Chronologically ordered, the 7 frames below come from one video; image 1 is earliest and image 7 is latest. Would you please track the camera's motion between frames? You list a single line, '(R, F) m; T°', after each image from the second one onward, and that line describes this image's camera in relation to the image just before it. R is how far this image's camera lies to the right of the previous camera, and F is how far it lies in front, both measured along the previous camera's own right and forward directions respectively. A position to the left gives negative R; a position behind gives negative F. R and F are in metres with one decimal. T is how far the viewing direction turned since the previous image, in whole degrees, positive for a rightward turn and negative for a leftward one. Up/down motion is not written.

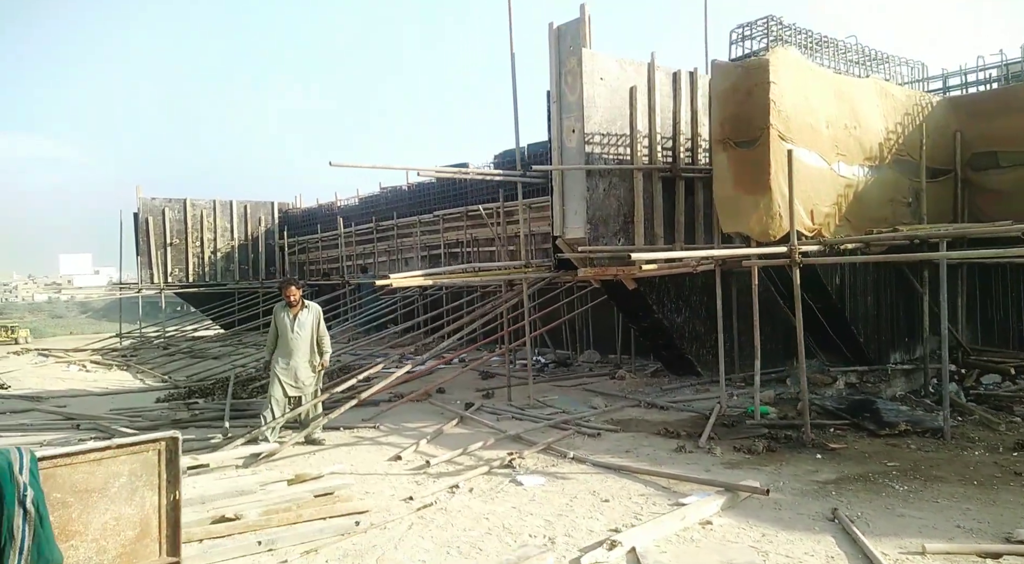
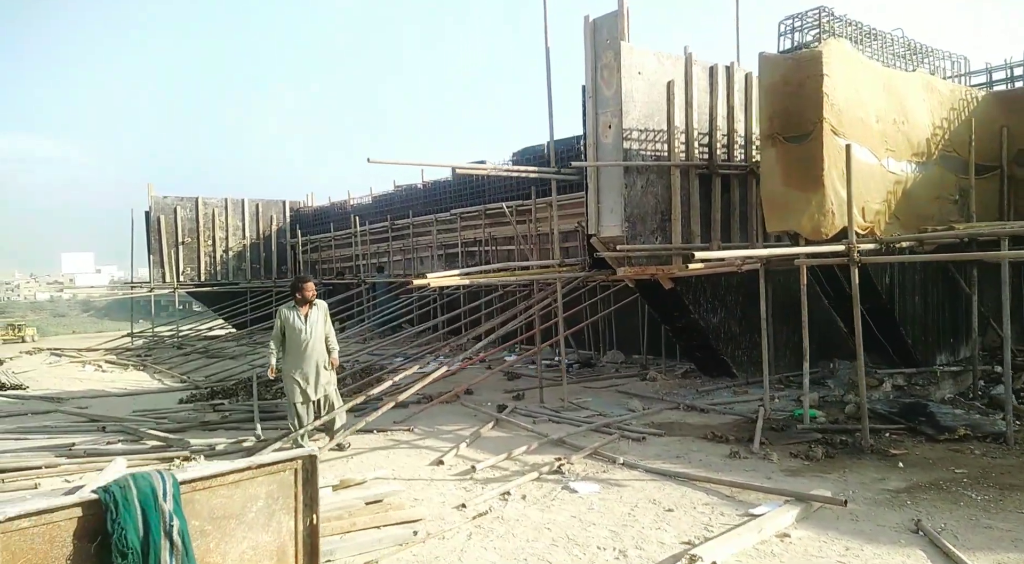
(-0.4, +0.2) m; 0°
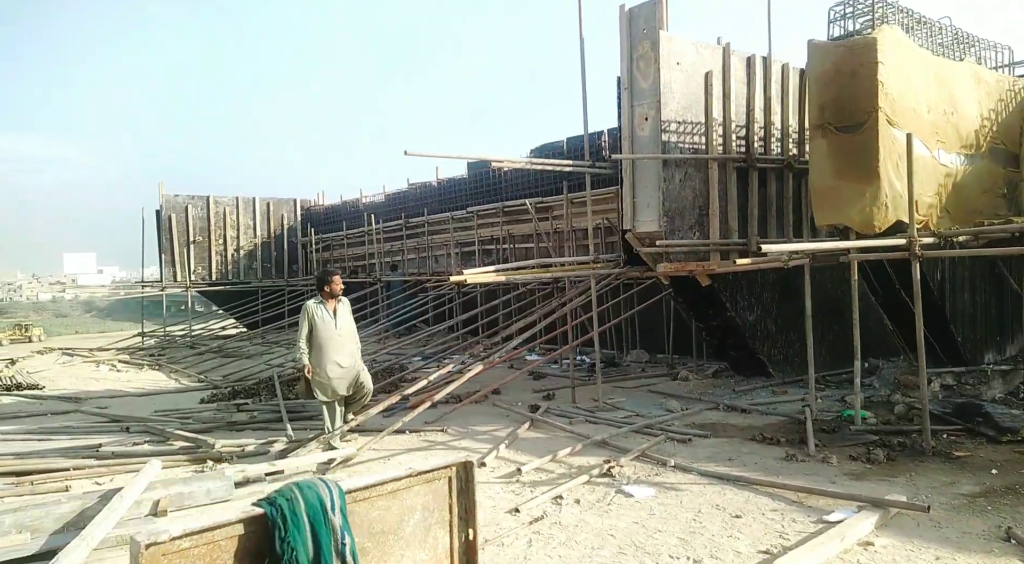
(-0.4, +0.2) m; 0°
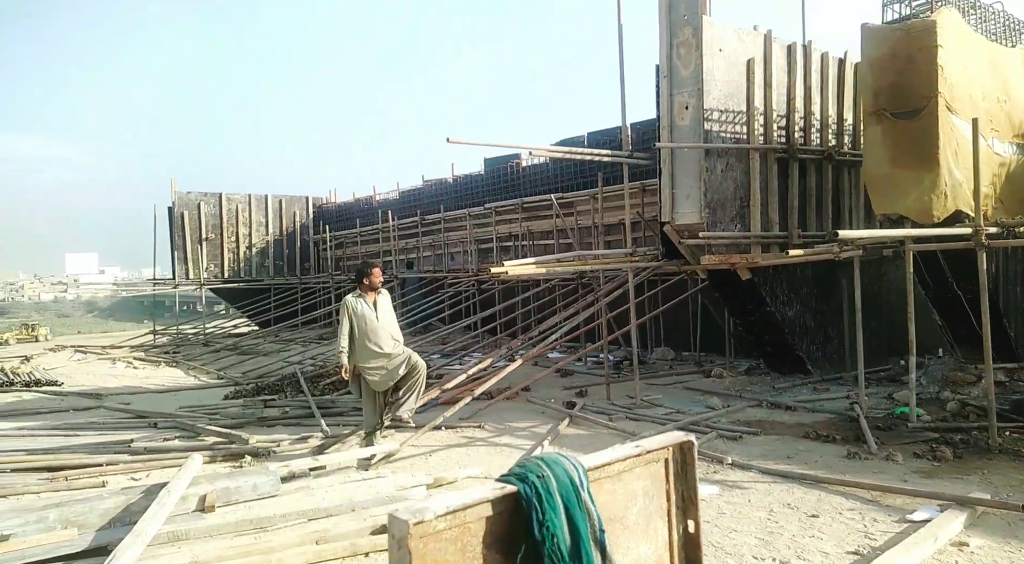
(-0.4, +0.2) m; 0°
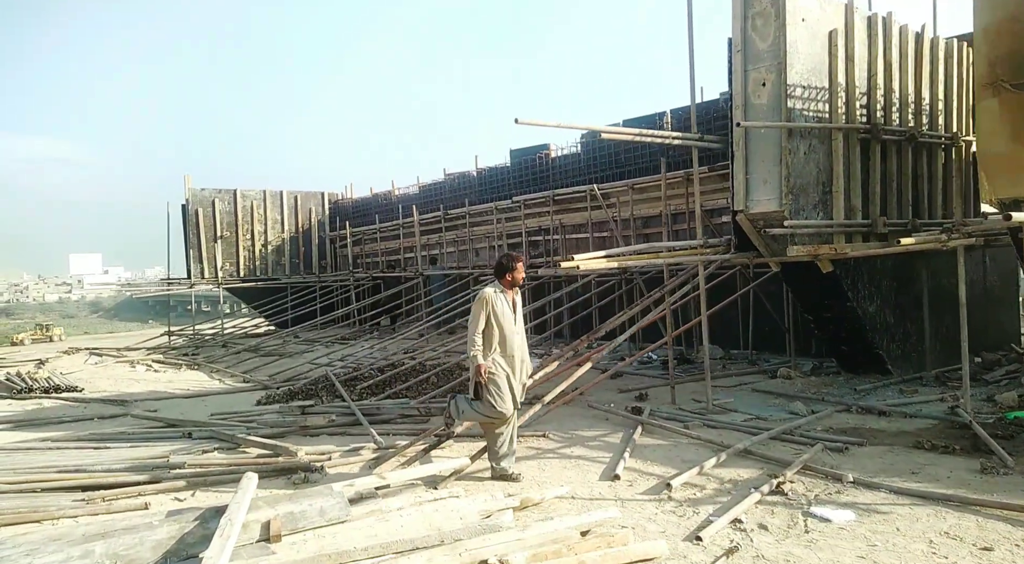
(-0.6, +0.6) m; 0°
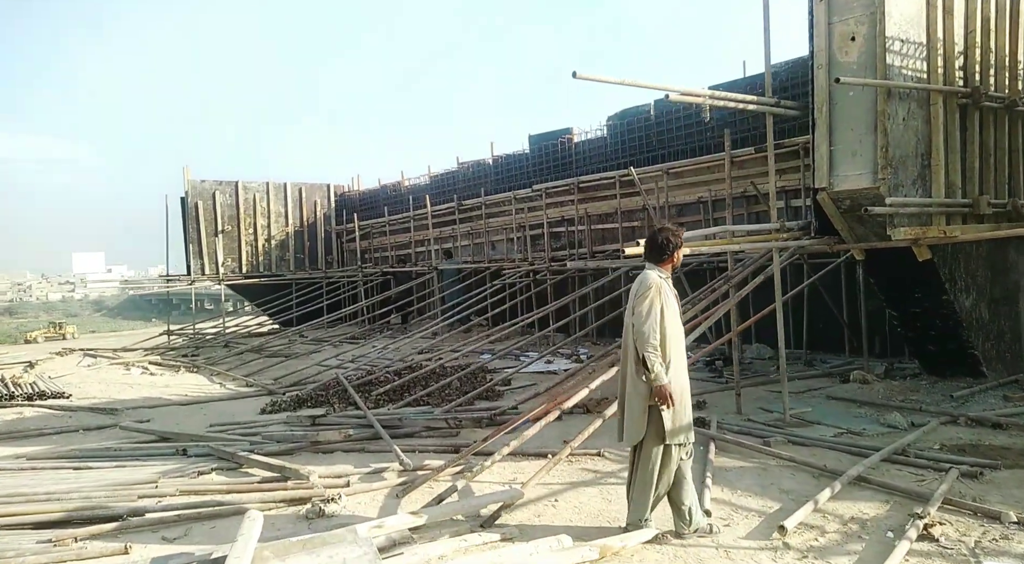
(-0.4, +0.9) m; 0°
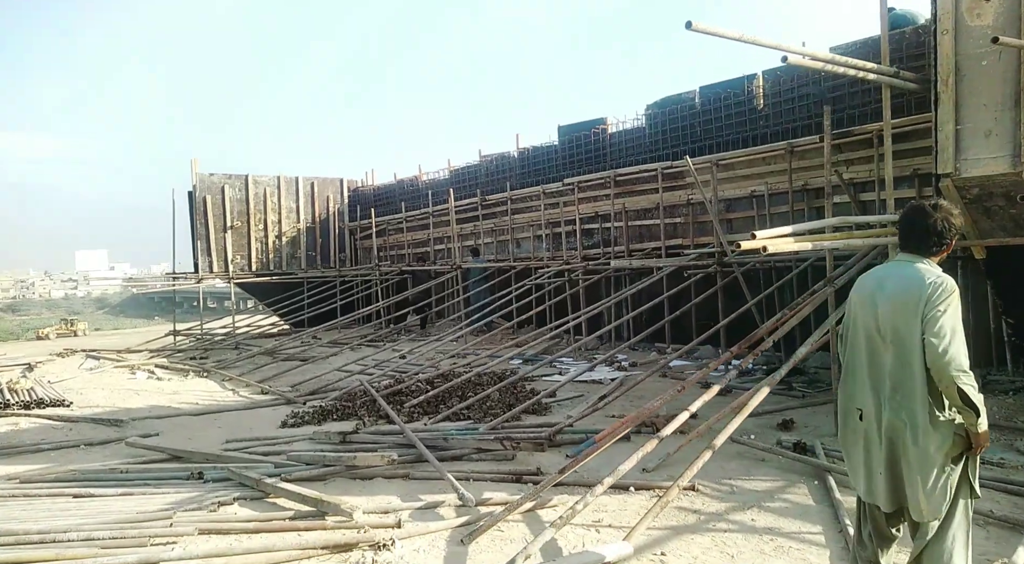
(-0.5, +0.8) m; 0°
